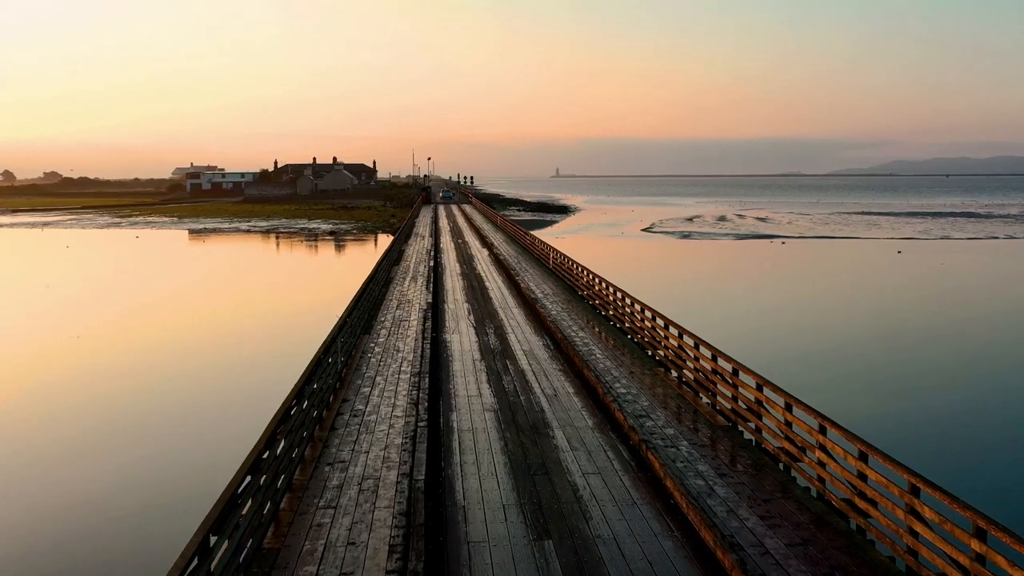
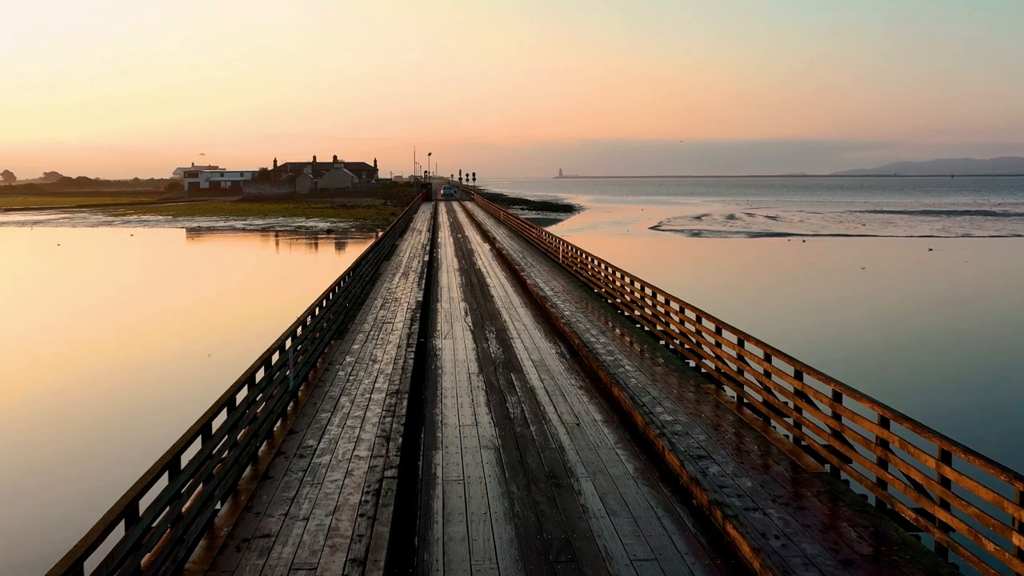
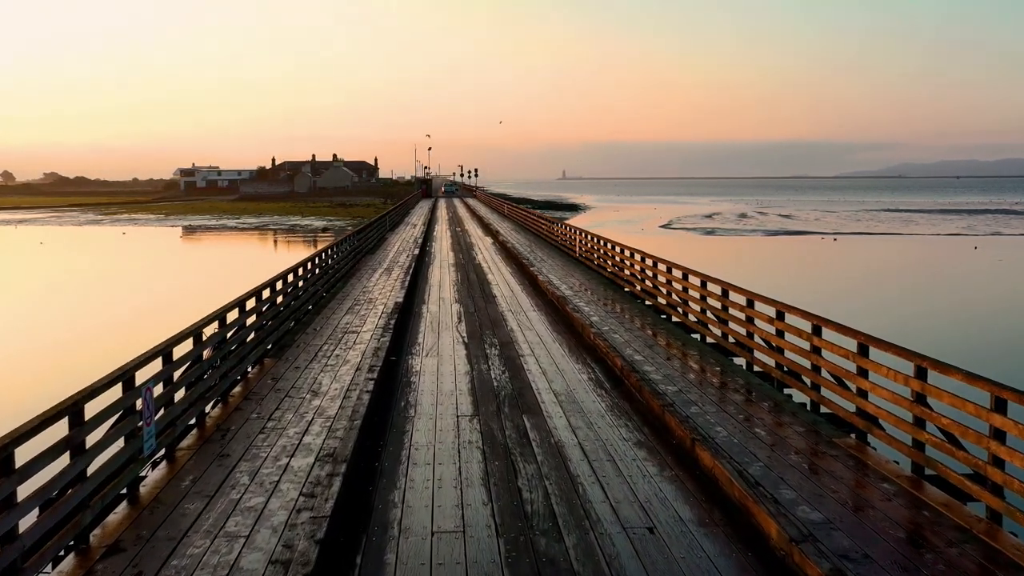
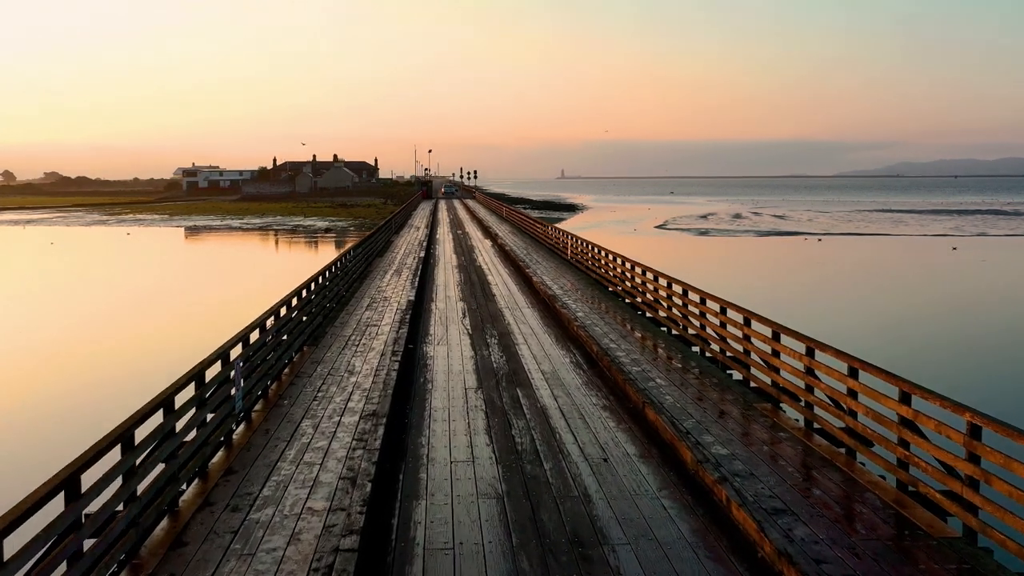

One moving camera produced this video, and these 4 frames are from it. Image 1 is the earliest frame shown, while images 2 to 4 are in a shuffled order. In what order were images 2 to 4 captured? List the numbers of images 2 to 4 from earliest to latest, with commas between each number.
2, 4, 3
